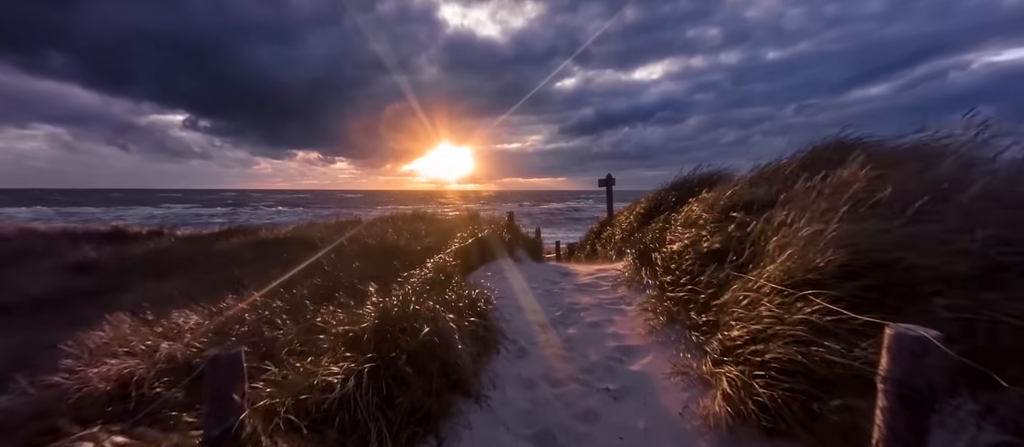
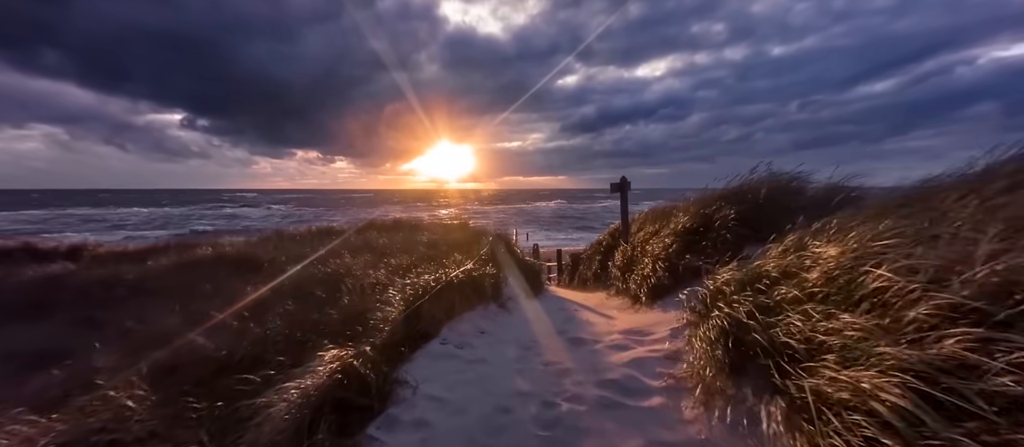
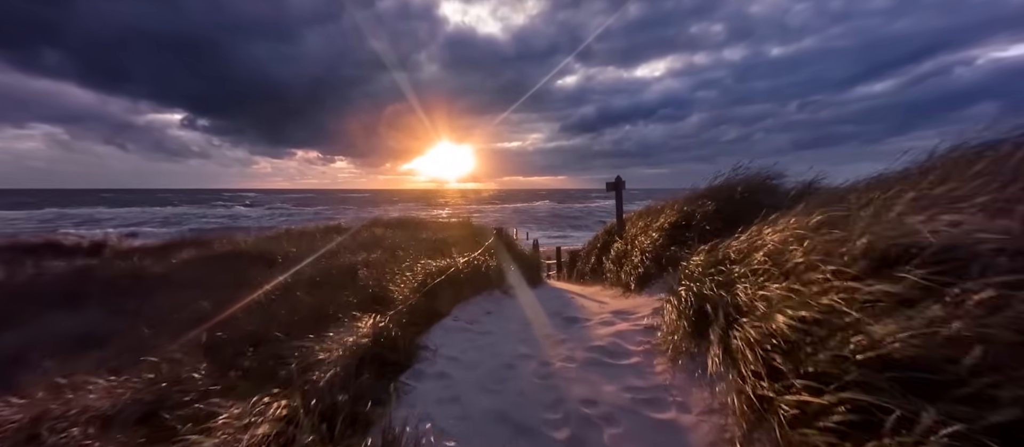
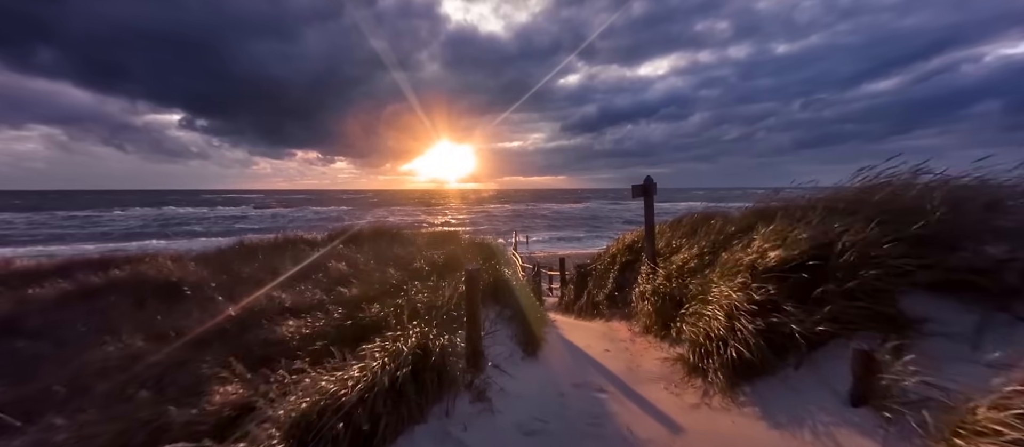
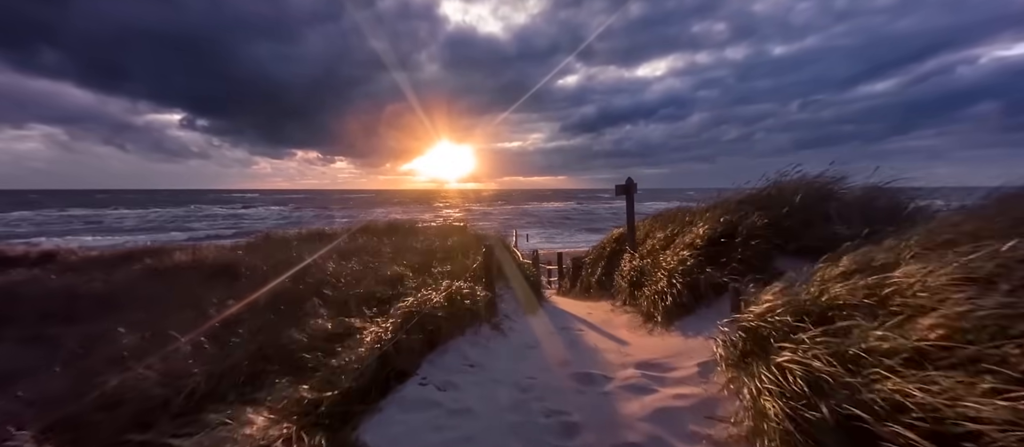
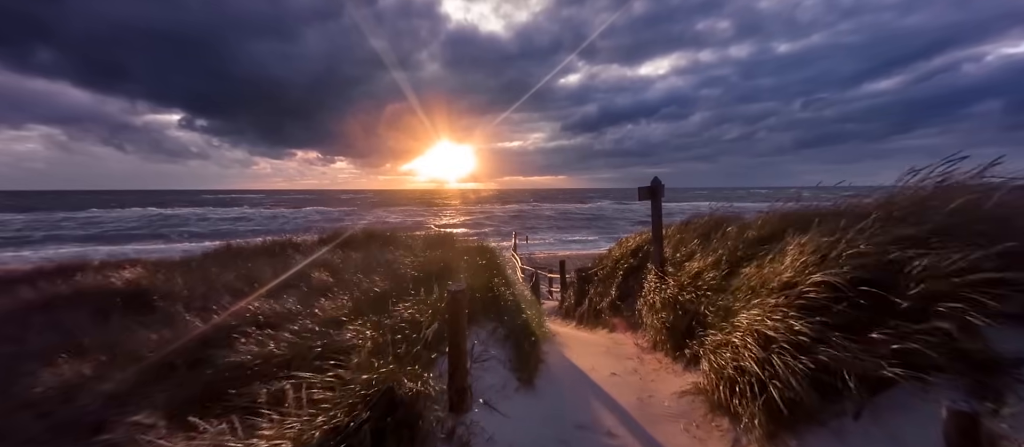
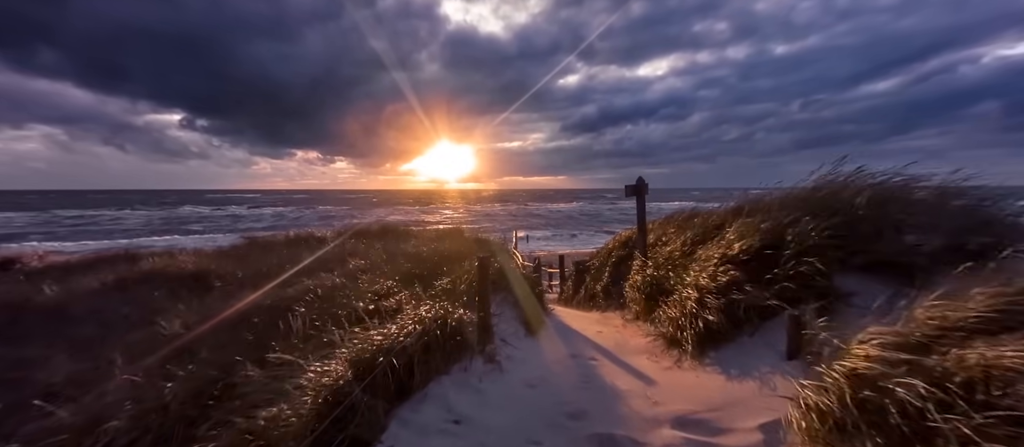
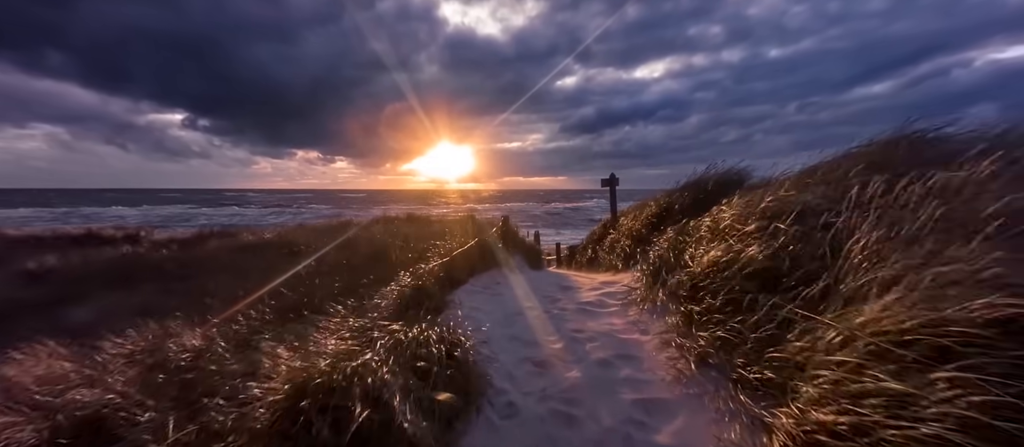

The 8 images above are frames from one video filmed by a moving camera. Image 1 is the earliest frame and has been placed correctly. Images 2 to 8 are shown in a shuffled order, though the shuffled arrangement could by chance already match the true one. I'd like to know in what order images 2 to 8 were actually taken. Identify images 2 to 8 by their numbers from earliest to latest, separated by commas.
8, 3, 2, 5, 7, 4, 6
